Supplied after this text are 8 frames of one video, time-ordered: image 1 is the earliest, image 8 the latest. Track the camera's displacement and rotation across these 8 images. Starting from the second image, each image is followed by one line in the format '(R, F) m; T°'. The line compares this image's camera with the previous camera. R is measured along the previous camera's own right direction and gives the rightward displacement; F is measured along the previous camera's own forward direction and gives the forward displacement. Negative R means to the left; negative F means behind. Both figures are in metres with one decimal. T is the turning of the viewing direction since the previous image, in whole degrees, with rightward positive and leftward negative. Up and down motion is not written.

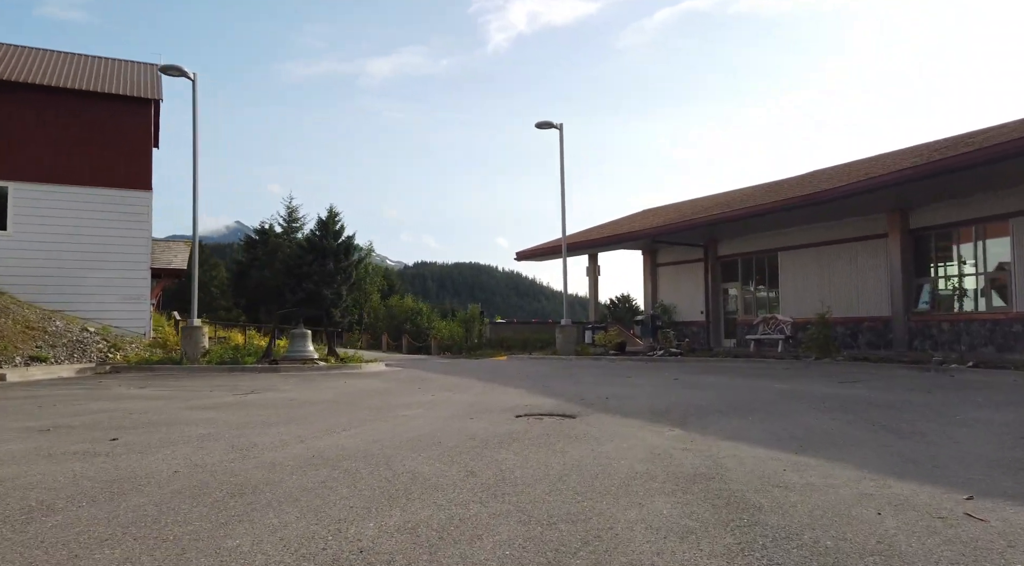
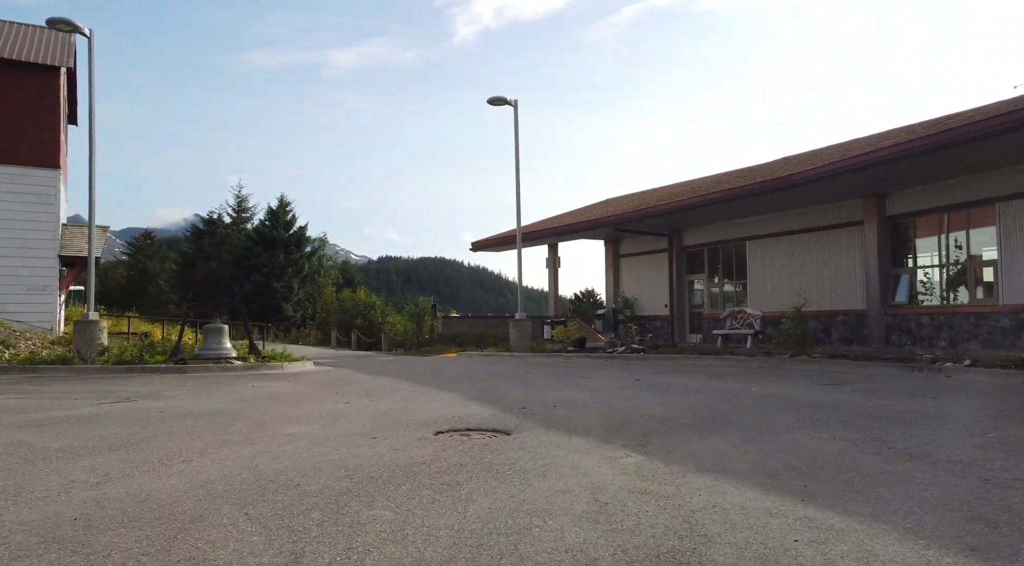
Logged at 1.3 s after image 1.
(+0.5, +1.9) m; +3°
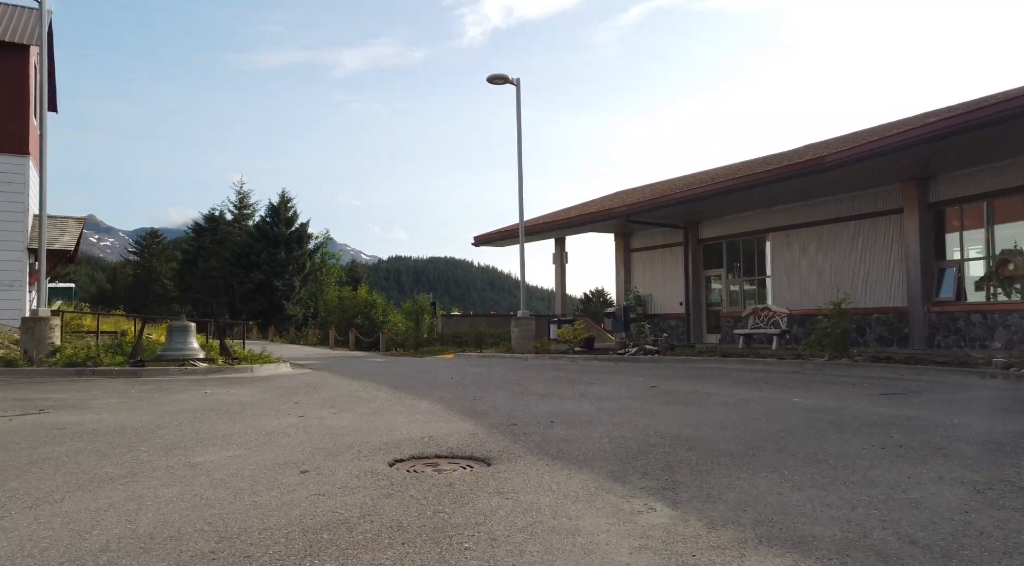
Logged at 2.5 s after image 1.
(+0.2, +1.8) m; -1°
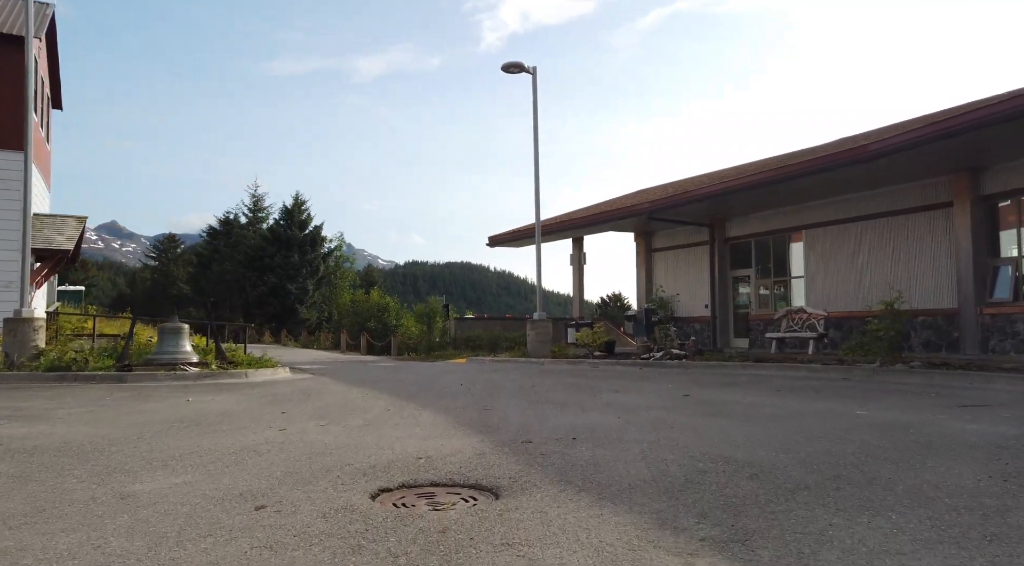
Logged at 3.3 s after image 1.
(0.0, +1.1) m; -1°
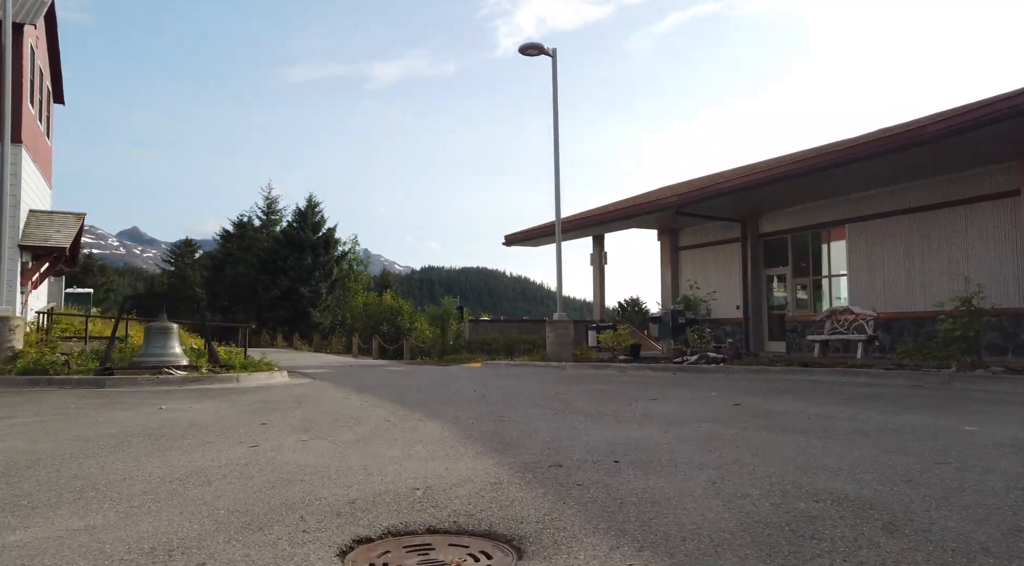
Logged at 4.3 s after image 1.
(-0.1, +1.3) m; -1°
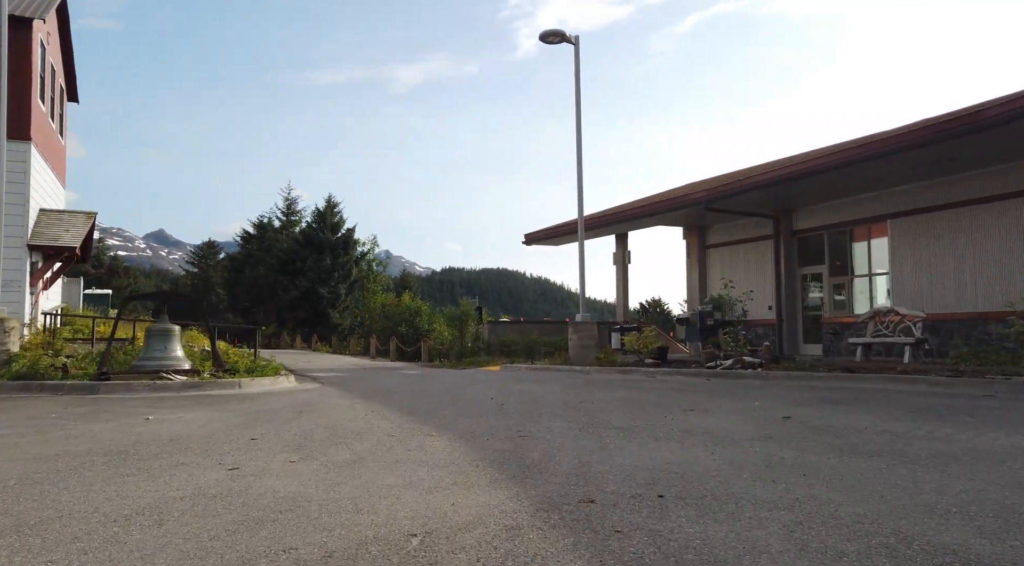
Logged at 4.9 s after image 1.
(0.0, +0.9) m; -2°
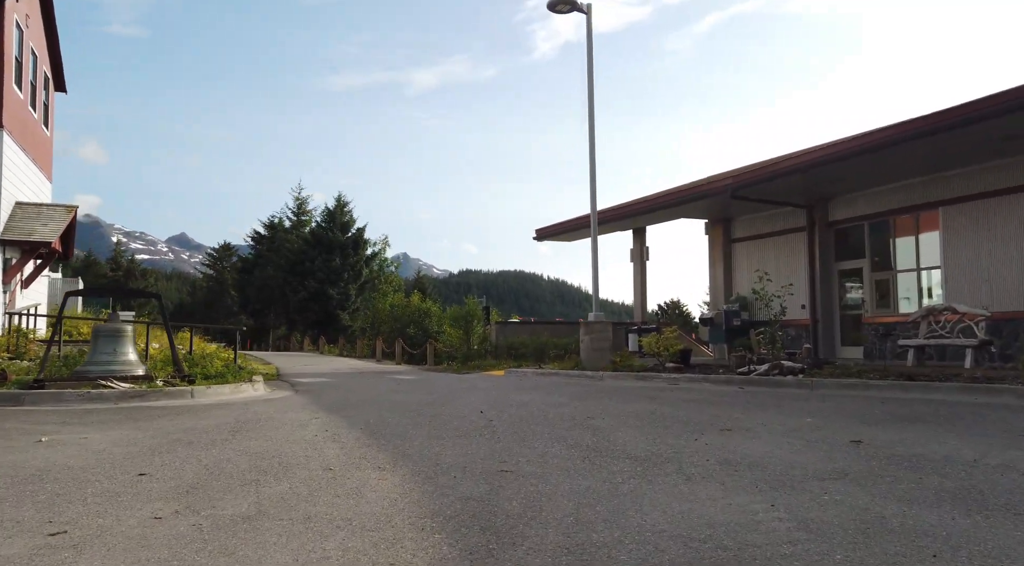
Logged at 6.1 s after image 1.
(+0.2, +1.7) m; -1°
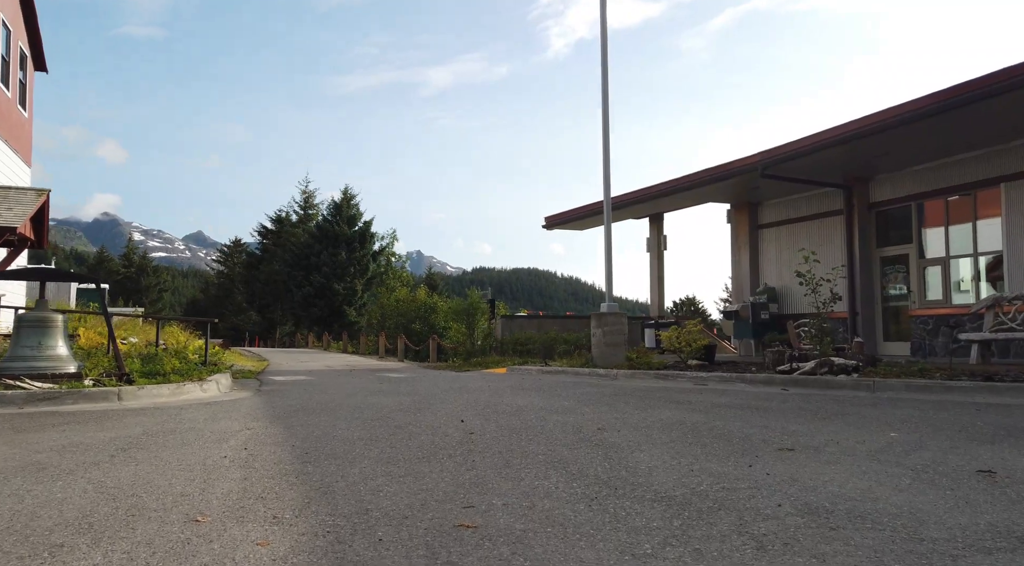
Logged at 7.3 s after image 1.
(+0.2, +1.7) m; -1°
